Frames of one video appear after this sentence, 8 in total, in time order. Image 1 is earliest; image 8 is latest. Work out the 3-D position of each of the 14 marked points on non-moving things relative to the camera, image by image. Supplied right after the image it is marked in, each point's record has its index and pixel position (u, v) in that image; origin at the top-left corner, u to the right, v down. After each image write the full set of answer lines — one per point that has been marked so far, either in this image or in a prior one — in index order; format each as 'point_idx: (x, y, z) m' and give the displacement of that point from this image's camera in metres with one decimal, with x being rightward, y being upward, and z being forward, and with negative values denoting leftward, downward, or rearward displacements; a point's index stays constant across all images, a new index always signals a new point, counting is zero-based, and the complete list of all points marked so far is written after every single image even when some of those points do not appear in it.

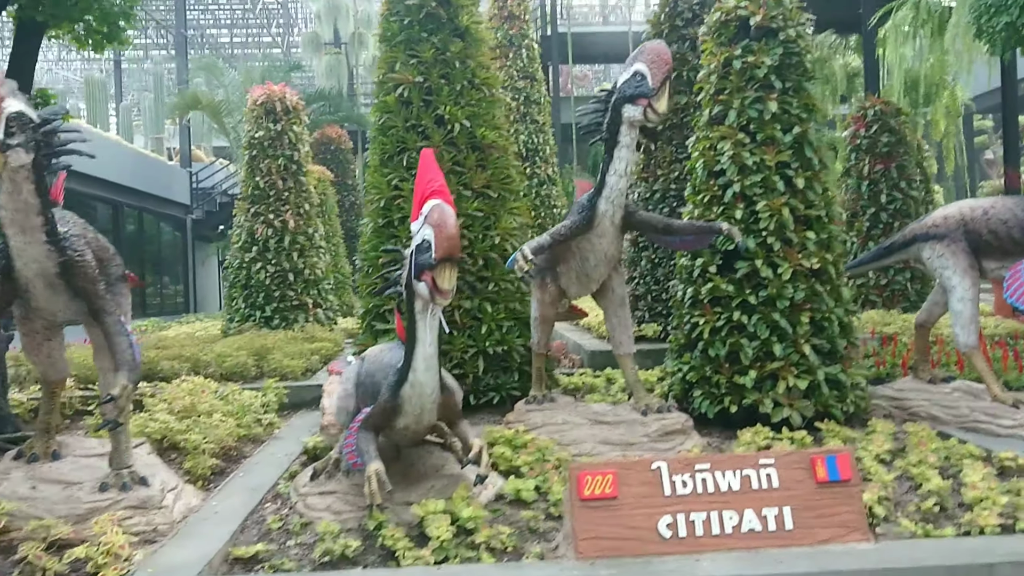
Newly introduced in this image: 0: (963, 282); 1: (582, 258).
0: (+2.6, 0.0, +4.8) m
1: (+0.4, +0.2, +4.4) m
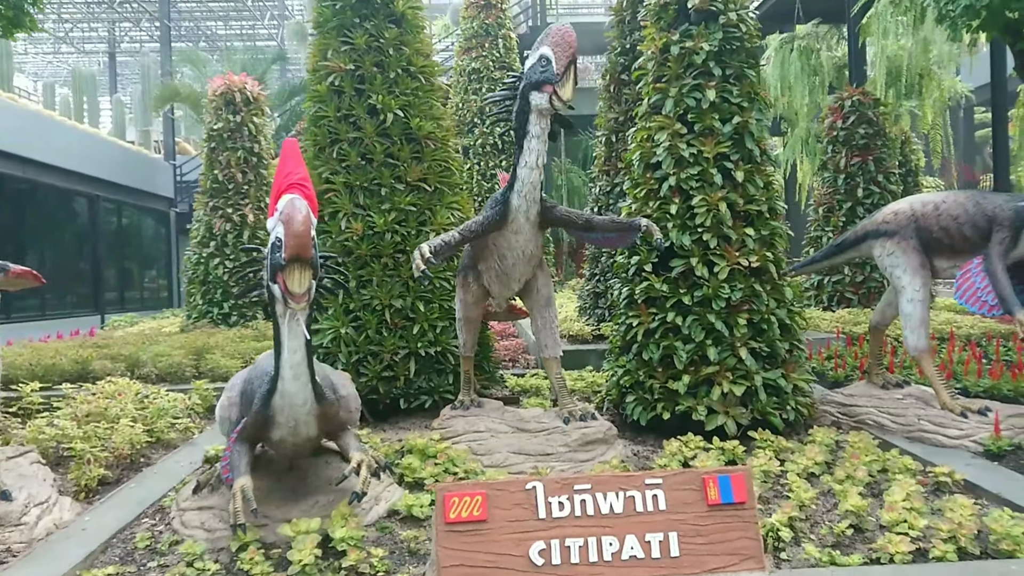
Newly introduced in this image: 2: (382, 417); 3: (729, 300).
0: (+2.2, 0.0, +4.5) m
1: (-0.1, +0.2, +4.2) m
2: (-0.8, -0.8, +5.5) m
3: (+1.1, -0.1, +4.5) m
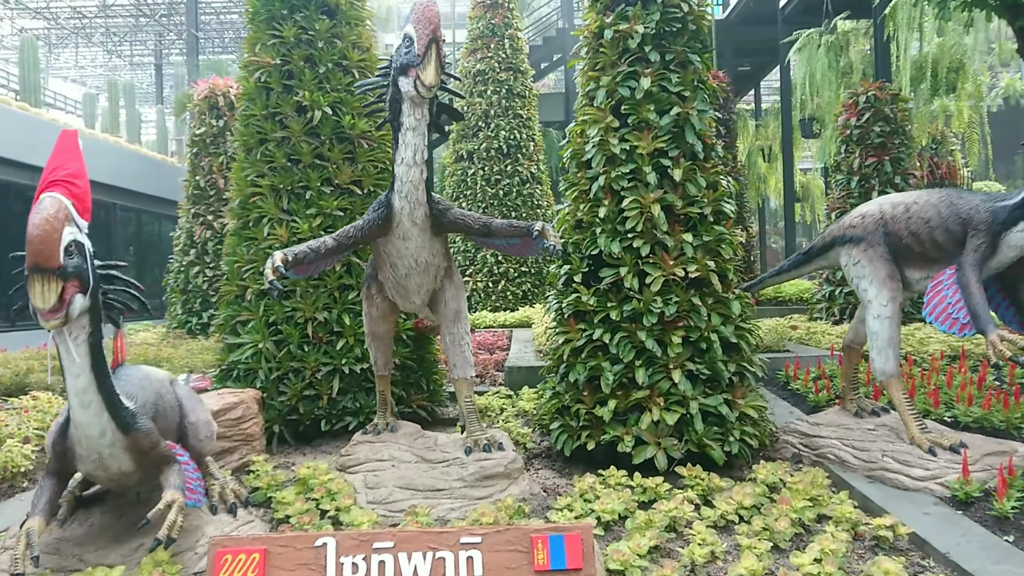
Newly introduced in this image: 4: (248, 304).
0: (+1.7, 0.0, +3.9) m
1: (-0.5, +0.1, +3.7) m
2: (-1.2, -0.9, +5.0) m
3: (+0.7, -0.1, +4.0) m
4: (-1.6, -0.1, +5.0) m
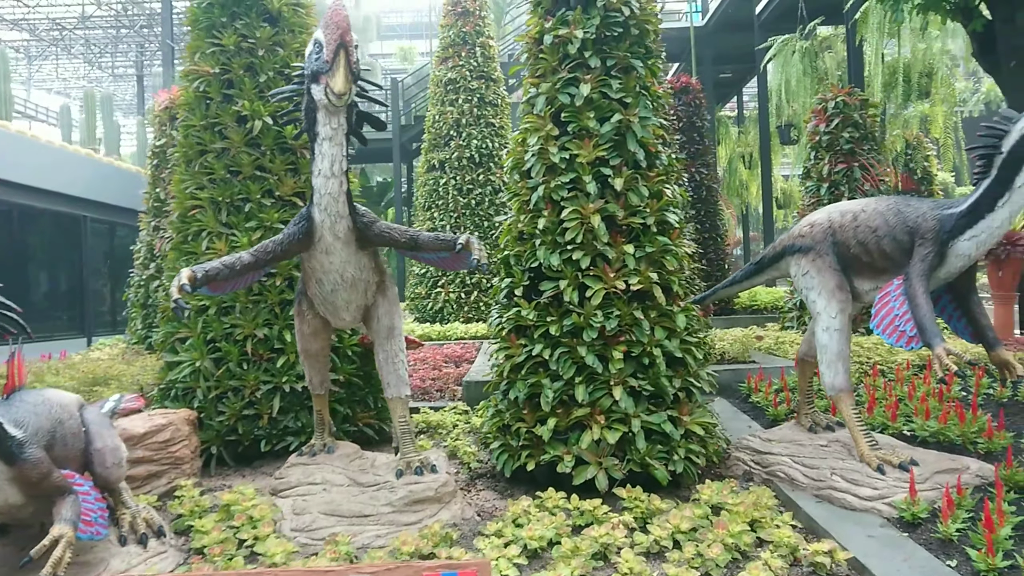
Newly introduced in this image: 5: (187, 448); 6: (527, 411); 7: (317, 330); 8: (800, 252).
0: (+1.4, -0.1, +3.8) m
1: (-0.8, 0.0, +3.6) m
2: (-1.5, -1.0, +4.9) m
3: (+0.4, -0.2, +3.8) m
4: (-1.9, -0.2, +4.8) m
5: (-1.6, -0.8, +4.2) m
6: (+0.1, -0.6, +3.9) m
7: (-0.9, -0.2, +4.0) m
8: (+1.3, +0.2, +4.0) m
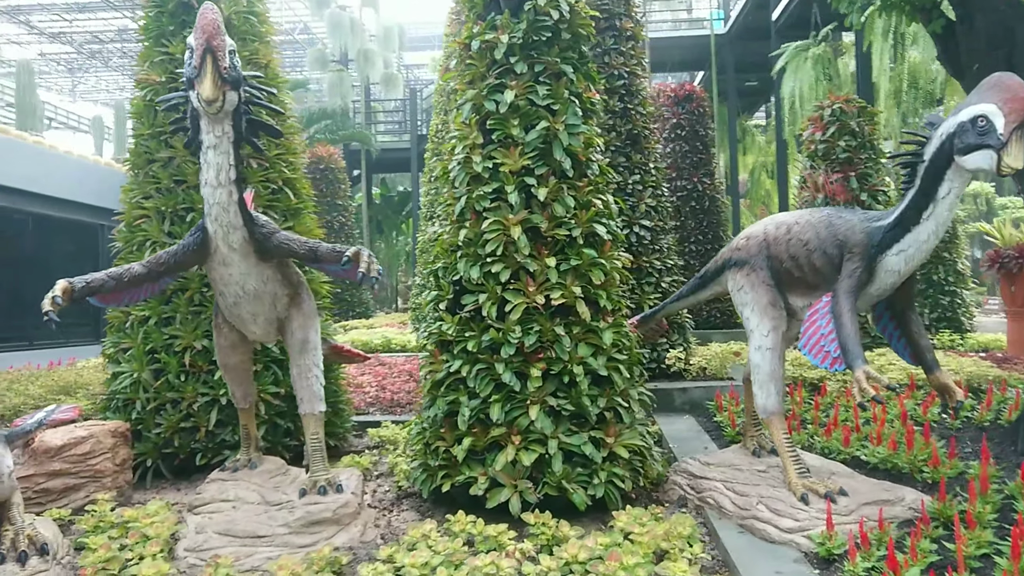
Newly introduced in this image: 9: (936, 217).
0: (+1.0, -0.2, +3.6) m
1: (-1.2, 0.0, +3.5) m
2: (-1.8, -1.0, +4.8) m
3: (0.0, -0.2, +3.6) m
4: (-2.2, -0.2, +4.8) m
5: (-1.9, -0.8, +4.1) m
6: (-0.3, -0.6, +3.8) m
7: (-1.3, -0.3, +3.9) m
8: (+1.0, +0.1, +3.7) m
9: (+1.5, +0.3, +3.0) m
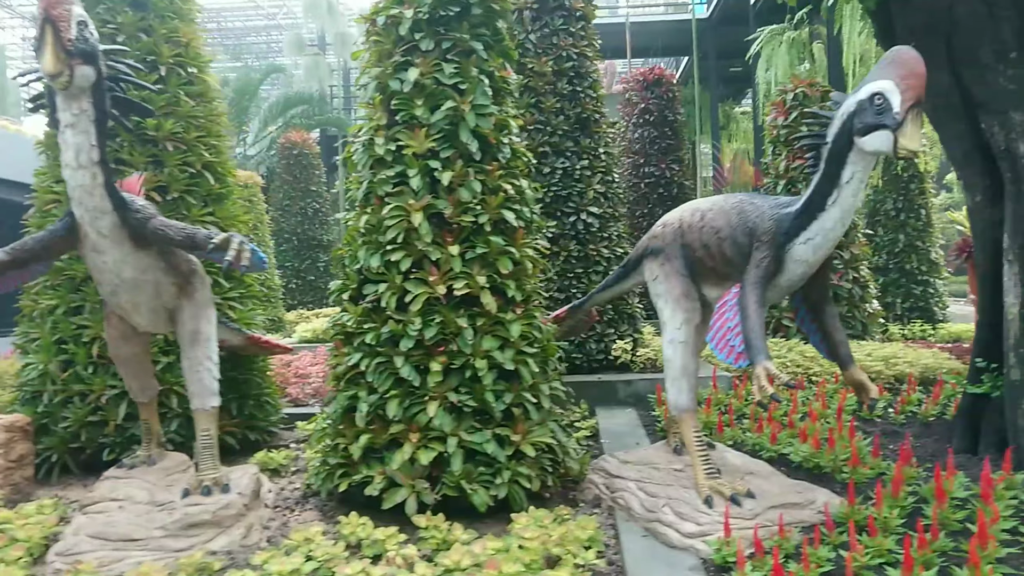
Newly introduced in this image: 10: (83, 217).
0: (+0.6, -0.1, +3.4) m
1: (-1.6, 0.0, +3.3) m
2: (-2.2, -1.0, +4.6) m
3: (-0.4, -0.2, +3.5) m
4: (-2.6, -0.2, +4.6) m
5: (-2.4, -0.8, +3.9) m
6: (-0.7, -0.6, +3.6) m
7: (-1.7, -0.2, +3.7) m
8: (+0.6, +0.1, +3.6) m
9: (+1.1, +0.3, +2.8) m
10: (-1.5, +0.3, +3.0) m
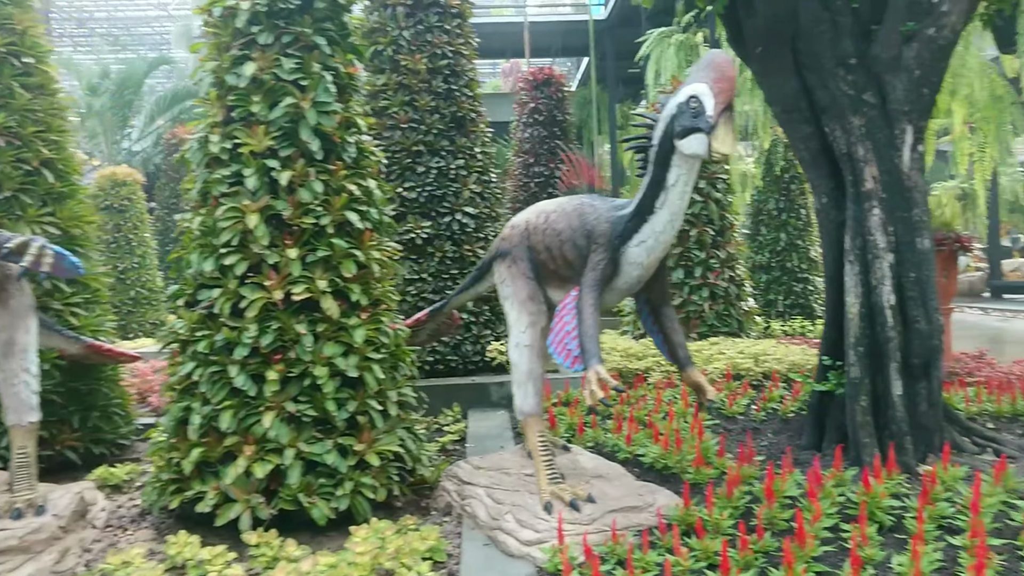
0: (0.0, -0.1, +3.3) m
1: (-2.2, 0.0, +3.0) m
2: (-3.0, -1.0, +4.3) m
3: (-1.0, -0.2, +3.3) m
4: (-3.3, -0.2, +4.2) m
5: (-3.0, -0.8, +3.6) m
6: (-1.3, -0.6, +3.4) m
7: (-2.3, -0.2, +3.4) m
8: (-0.1, +0.1, +3.5) m
9: (+0.5, +0.3, +2.8) m
10: (-2.1, +0.2, +2.8) m
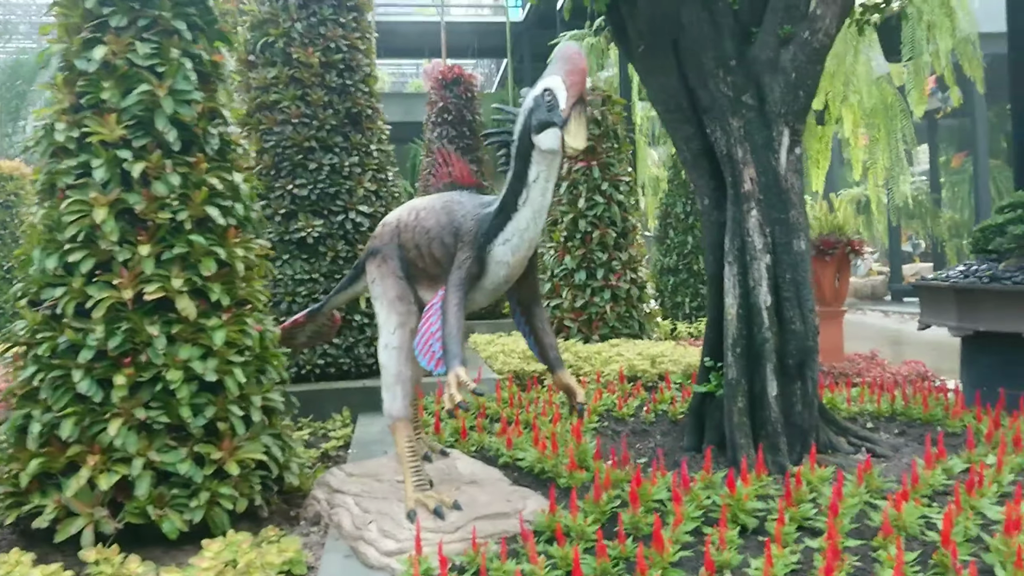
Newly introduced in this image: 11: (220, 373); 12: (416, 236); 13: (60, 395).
0: (-0.5, -0.1, +3.2) m
1: (-2.7, 0.0, +2.7) m
2: (-3.5, -1.0, +3.9) m
3: (-1.5, -0.2, +3.1) m
4: (-3.9, -0.2, +3.8) m
5: (-3.5, -0.8, +3.2) m
6: (-1.8, -0.6, +3.2) m
7: (-2.8, -0.2, +3.1) m
8: (-0.6, +0.1, +3.4) m
9: (+0.1, +0.3, +2.8) m
10: (-2.5, +0.2, +2.5) m
11: (-1.1, -0.3, +3.3) m
12: (-0.4, +0.2, +3.2) m
13: (-1.6, -0.4, +3.1) m
